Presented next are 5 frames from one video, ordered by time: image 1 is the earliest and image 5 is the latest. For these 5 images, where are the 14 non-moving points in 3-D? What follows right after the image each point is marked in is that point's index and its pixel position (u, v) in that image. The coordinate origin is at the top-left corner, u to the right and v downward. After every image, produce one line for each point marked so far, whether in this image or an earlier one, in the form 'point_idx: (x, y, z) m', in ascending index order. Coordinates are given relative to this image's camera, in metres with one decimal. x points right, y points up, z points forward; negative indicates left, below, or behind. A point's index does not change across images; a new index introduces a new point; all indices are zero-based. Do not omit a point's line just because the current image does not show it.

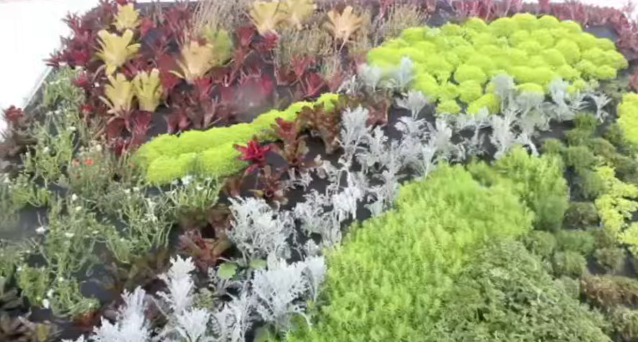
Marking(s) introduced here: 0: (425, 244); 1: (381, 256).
0: (+0.4, -0.3, +2.4) m
1: (+0.2, -0.3, +2.5) m
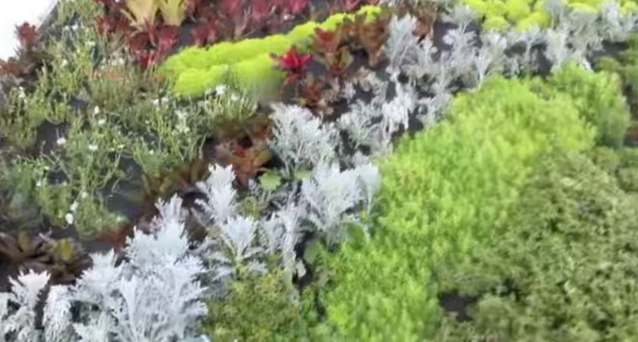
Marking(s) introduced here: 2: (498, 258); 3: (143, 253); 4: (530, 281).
0: (+0.6, 0.0, +2.2) m
1: (+0.4, 0.0, +2.2) m
2: (+0.5, -0.3, +2.0) m
3: (-0.5, -0.2, +2.1) m
4: (+0.6, -0.3, +1.9) m
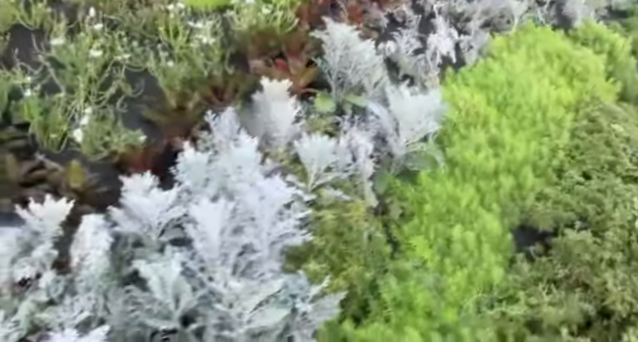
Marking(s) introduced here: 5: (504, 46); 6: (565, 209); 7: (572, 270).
0: (+0.7, +0.2, +2.2) m
1: (+0.5, +0.2, +2.2) m
2: (+0.7, -0.1, +2.0) m
3: (-0.3, 0.0, +1.8) m
4: (+0.8, -0.1, +1.9) m
5: (+0.6, +0.4, +2.4) m
6: (+0.7, -0.1, +1.9) m
7: (+0.7, -0.3, +1.8) m
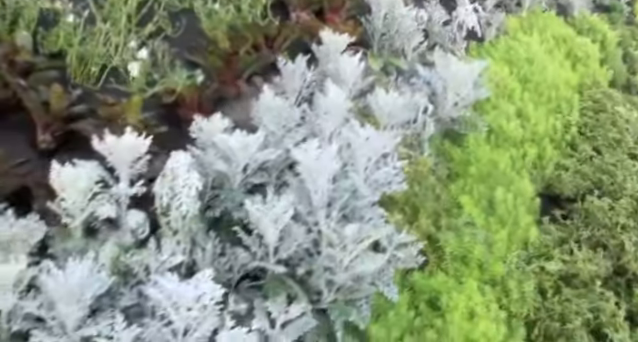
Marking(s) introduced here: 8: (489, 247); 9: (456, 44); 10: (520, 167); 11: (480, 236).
0: (+0.8, +0.3, +2.4) m
1: (+0.7, +0.3, +2.3) m
2: (+0.8, 0.0, +2.2) m
3: (-0.1, +0.1, +1.8) m
4: (+0.9, -0.1, +2.1) m
5: (+0.7, +0.5, +2.5) m
6: (+0.8, 0.0, +2.2) m
7: (+0.8, -0.2, +2.0) m
8: (+0.5, -0.2, +2.0) m
9: (+0.5, +0.4, +2.3) m
10: (+0.6, 0.0, +2.1) m
11: (+0.5, -0.2, +1.9) m
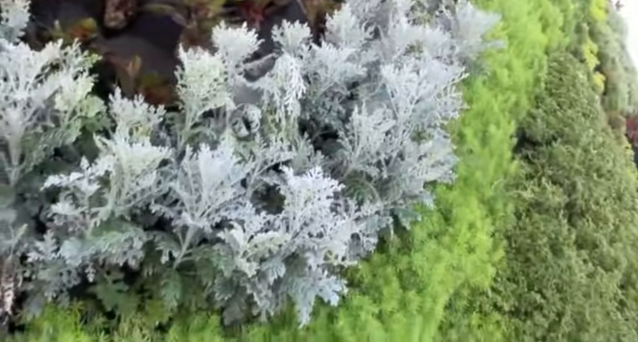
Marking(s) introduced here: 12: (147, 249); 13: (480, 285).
0: (+0.9, +0.6, +2.8) m
1: (+0.7, +0.6, +2.7) m
2: (+0.9, +0.2, +2.6) m
3: (+0.1, +0.4, +2.0) m
4: (+1.0, +0.1, +2.6) m
5: (+0.7, +0.8, +2.9) m
6: (+0.9, +0.2, +2.6) m
7: (+0.9, 0.0, +2.5) m
8: (+0.6, 0.0, +2.3) m
9: (+0.5, +0.7, +2.6) m
10: (+0.7, +0.2, +2.5) m
11: (+0.5, 0.0, +2.3) m
12: (-0.4, -0.2, +1.6) m
13: (+0.5, -0.4, +2.2) m
